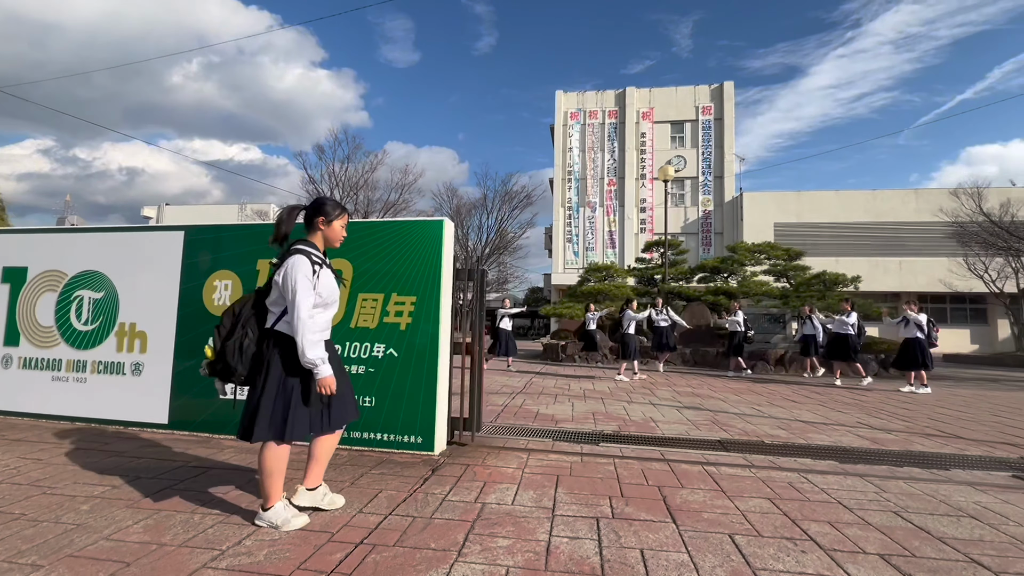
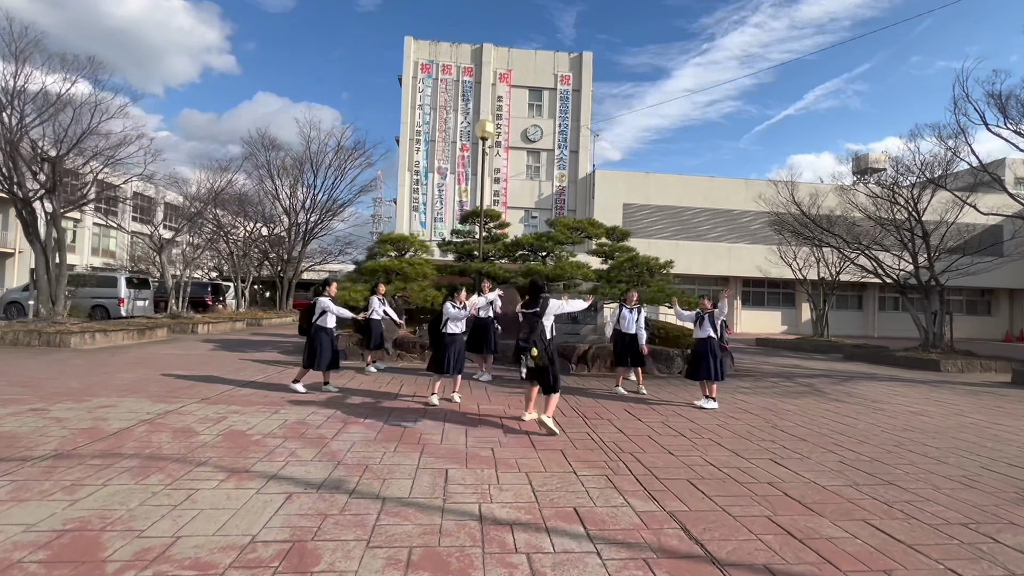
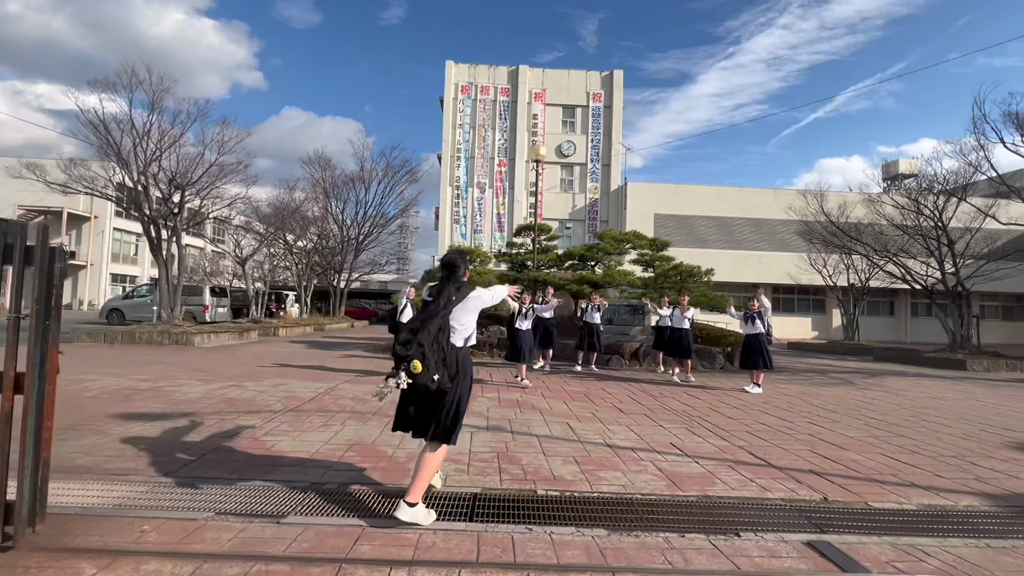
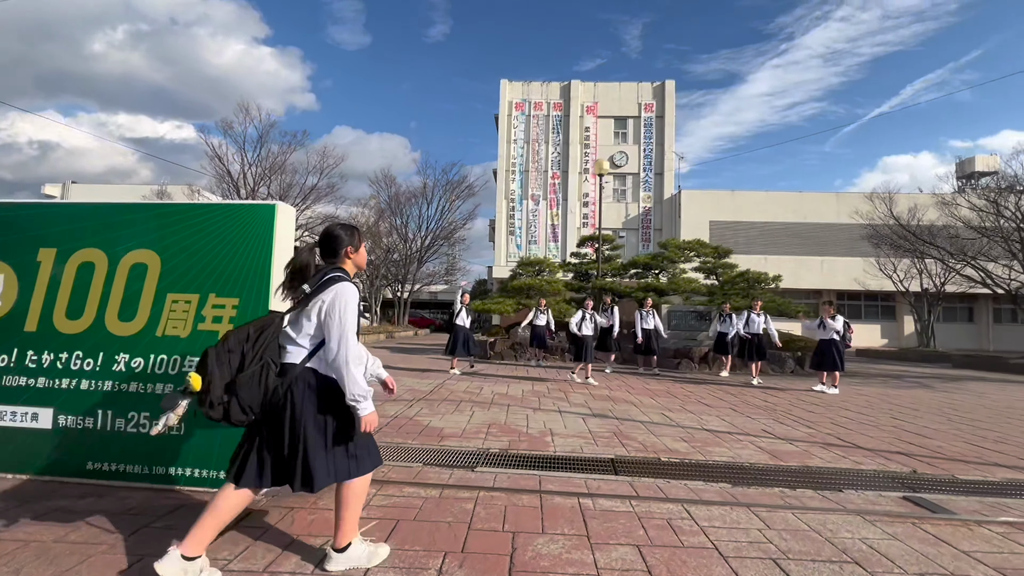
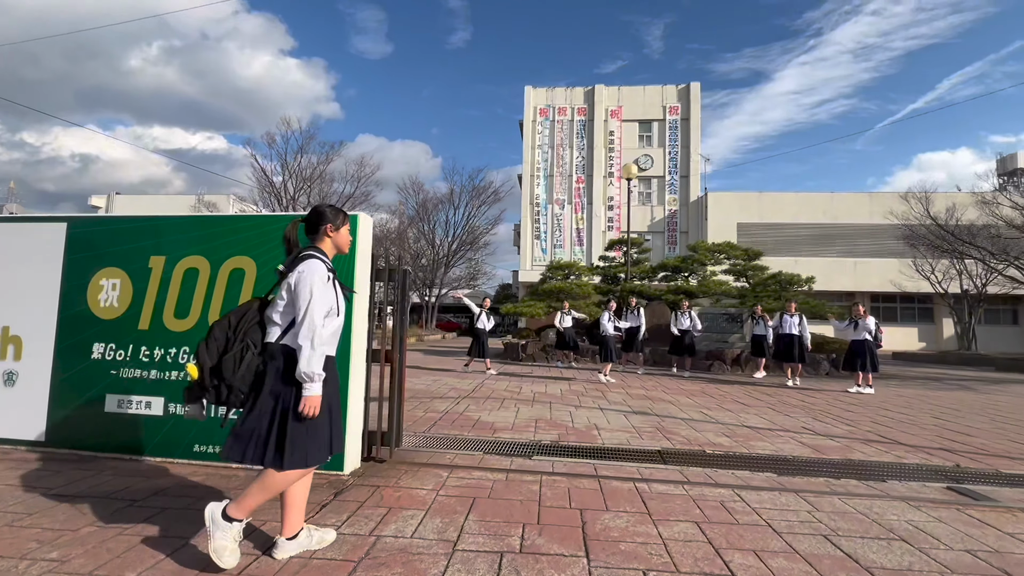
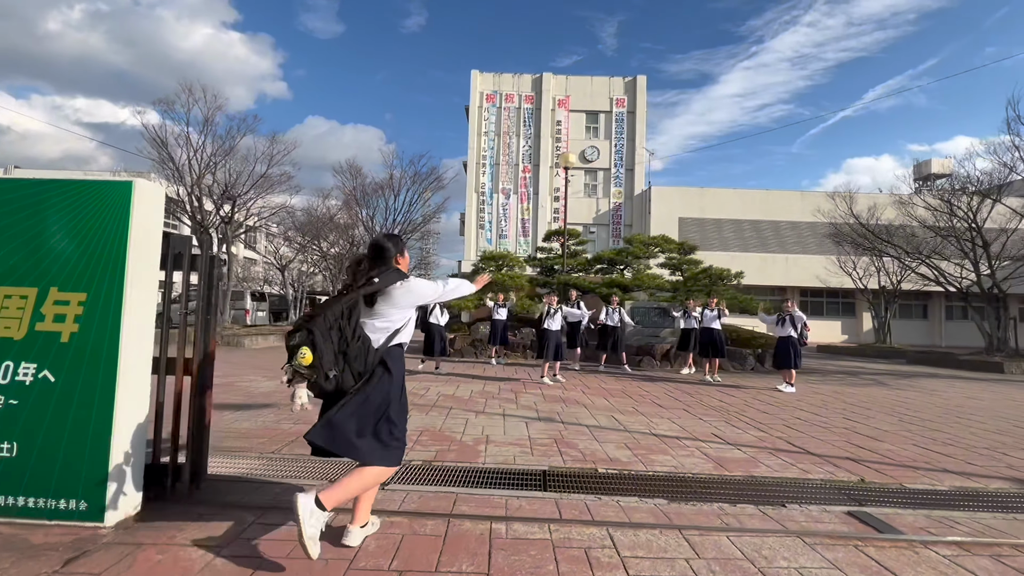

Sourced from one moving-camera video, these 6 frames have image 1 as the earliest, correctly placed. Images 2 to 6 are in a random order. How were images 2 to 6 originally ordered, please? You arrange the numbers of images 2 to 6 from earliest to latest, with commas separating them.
5, 4, 6, 3, 2
